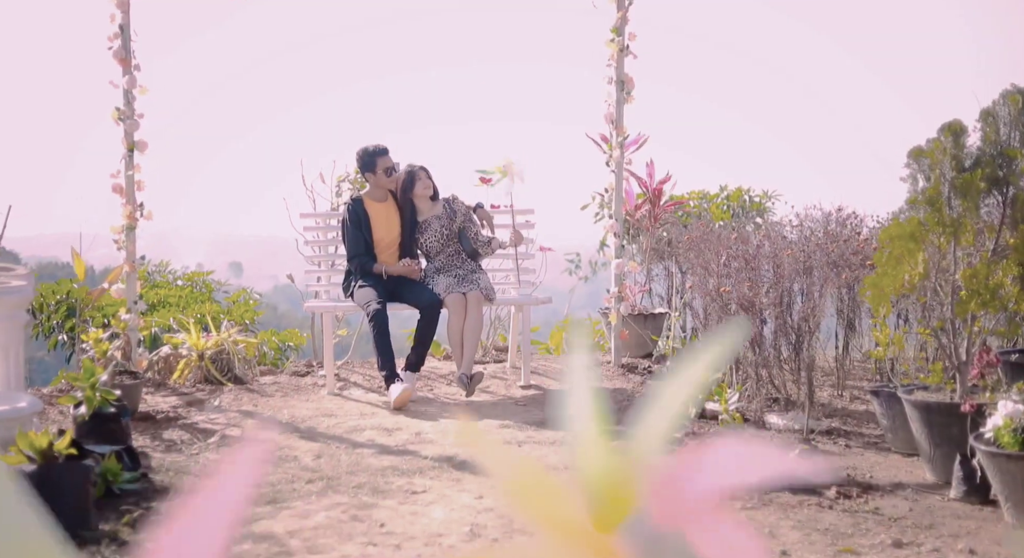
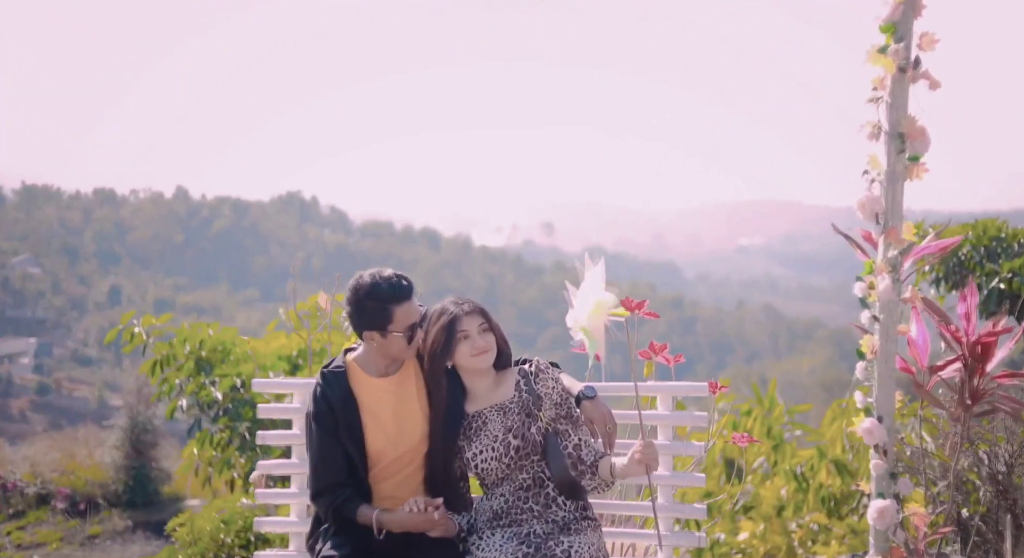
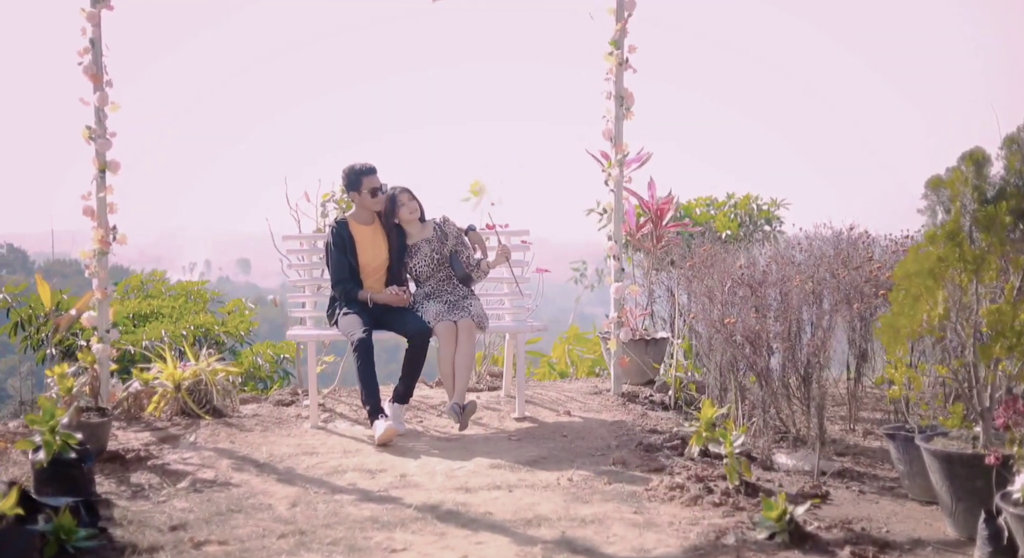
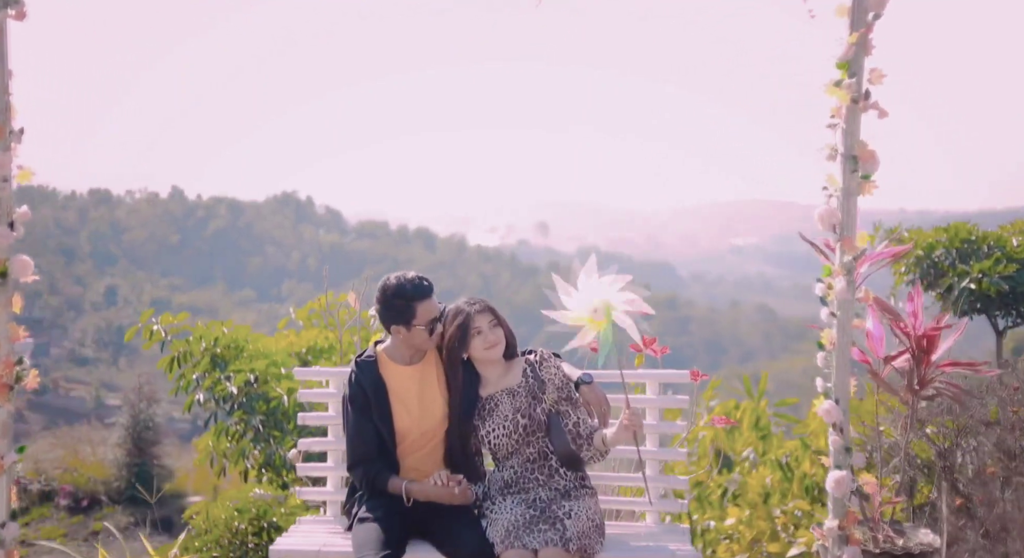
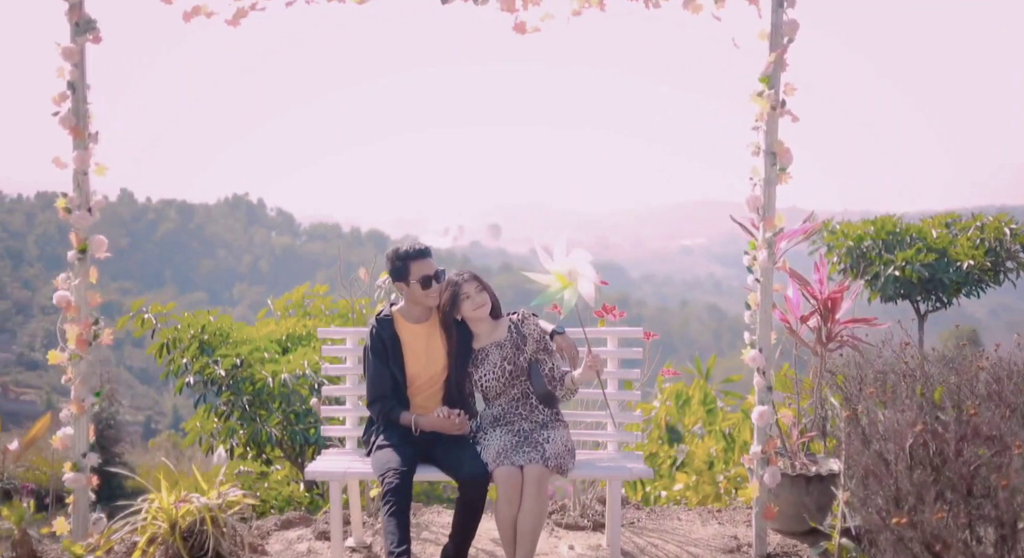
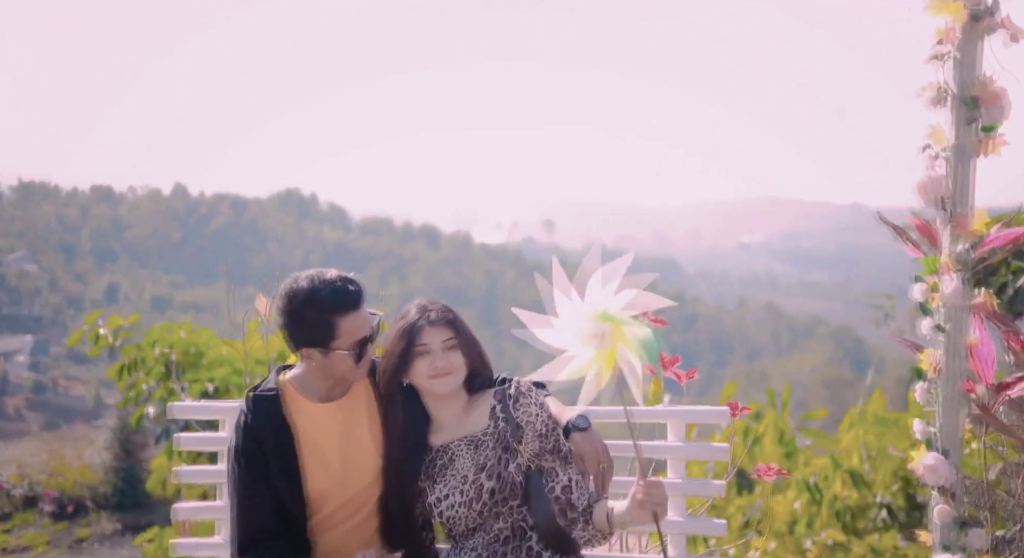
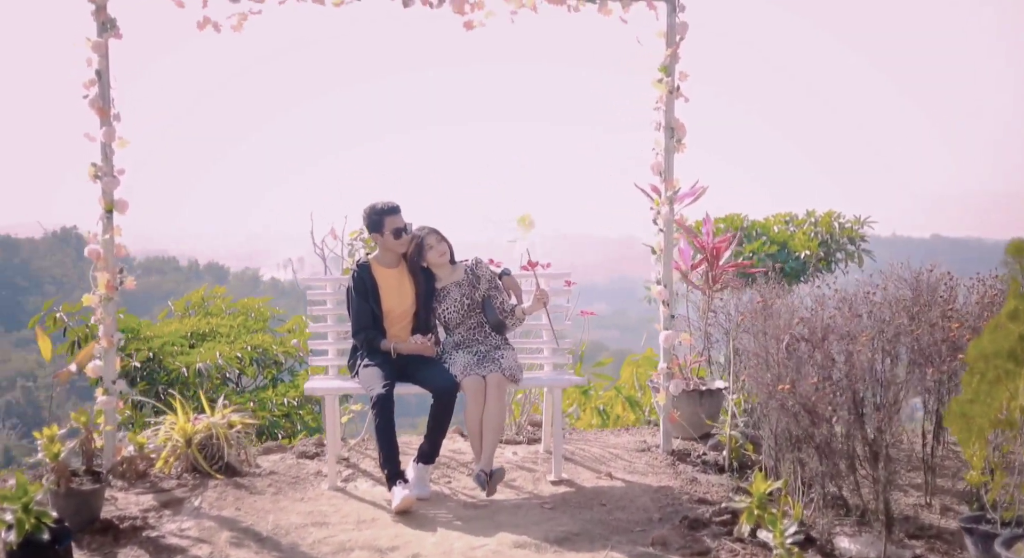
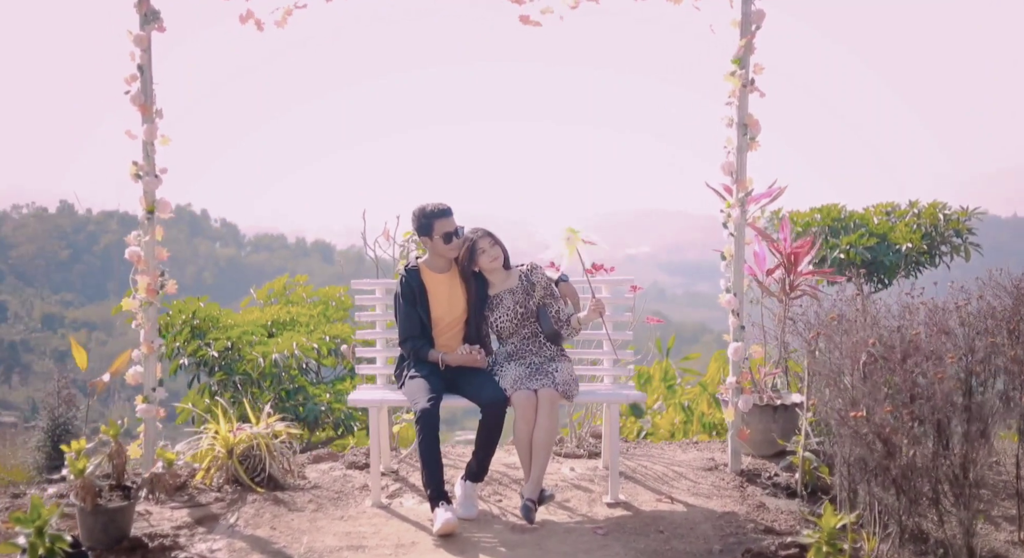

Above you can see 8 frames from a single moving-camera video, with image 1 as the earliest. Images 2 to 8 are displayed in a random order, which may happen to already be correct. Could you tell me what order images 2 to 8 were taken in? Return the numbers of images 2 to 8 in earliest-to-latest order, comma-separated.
3, 7, 8, 5, 4, 2, 6
